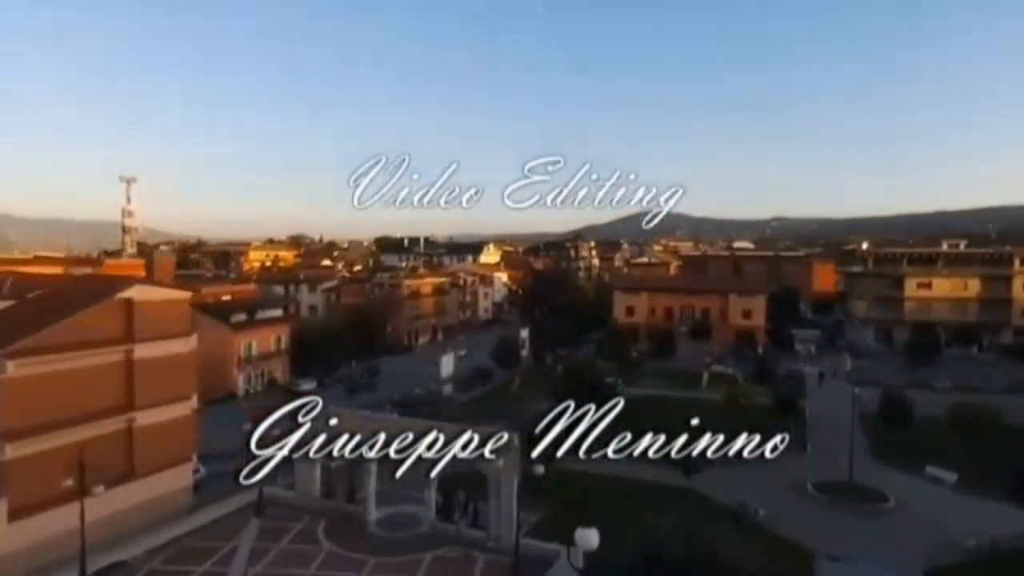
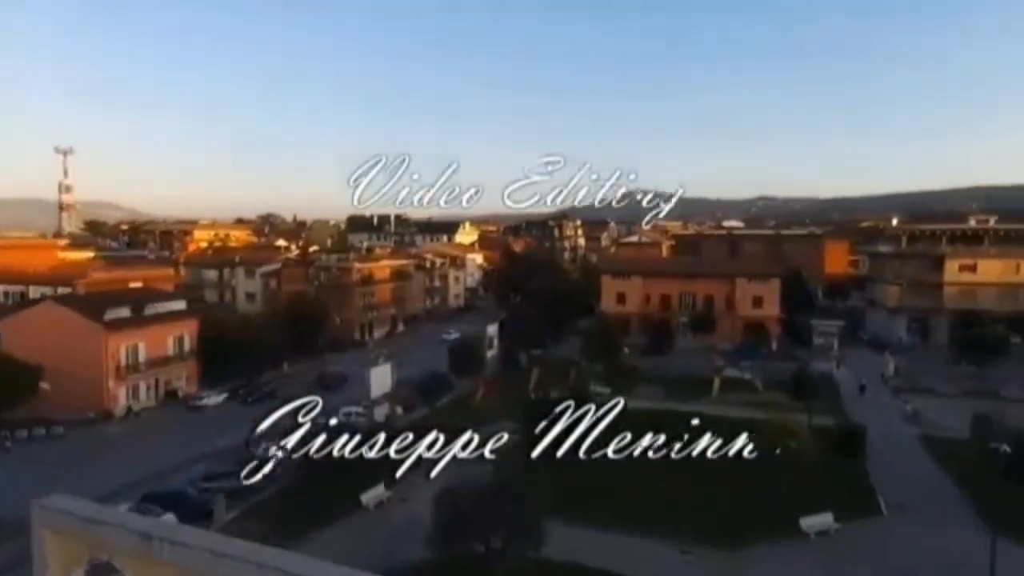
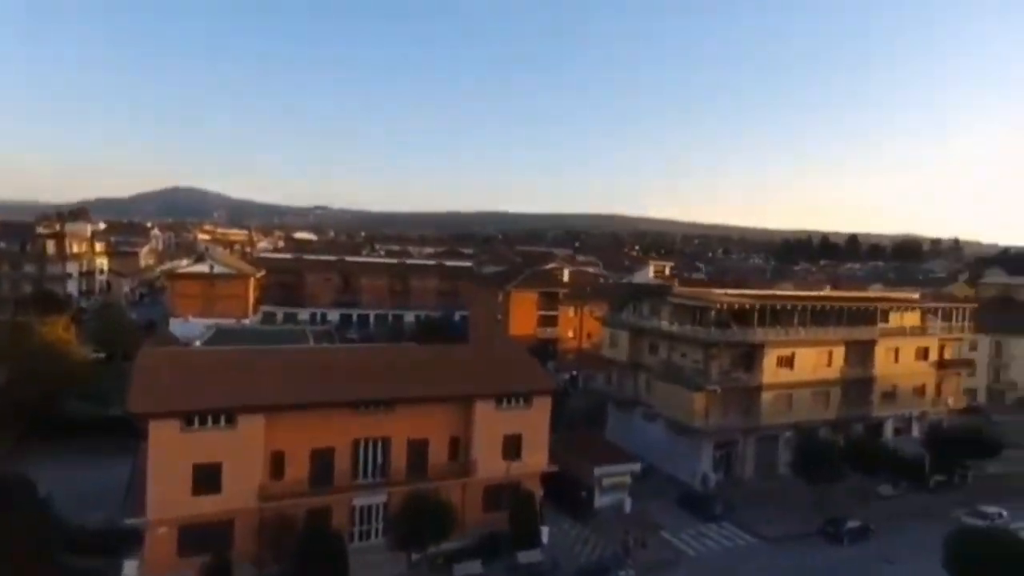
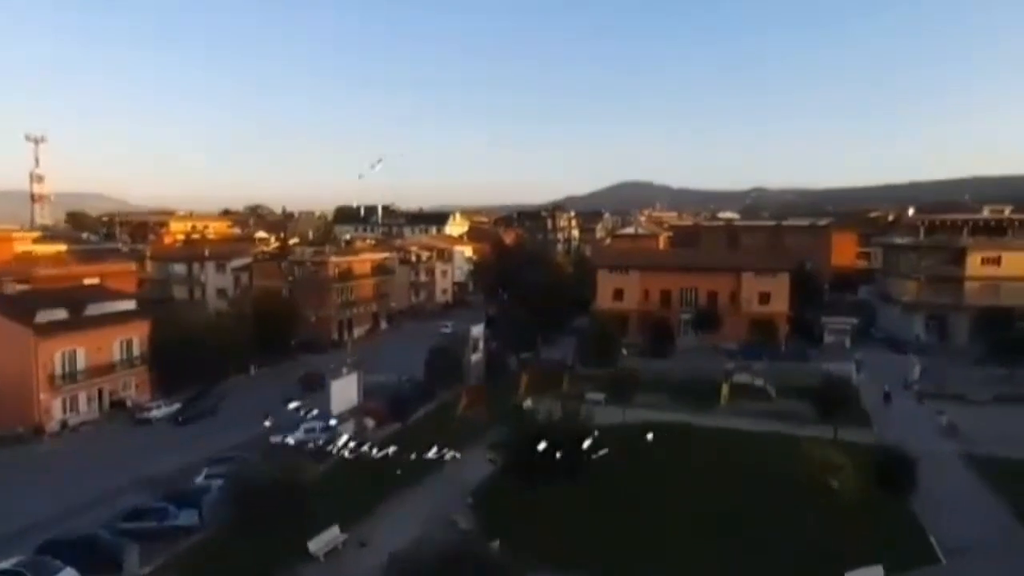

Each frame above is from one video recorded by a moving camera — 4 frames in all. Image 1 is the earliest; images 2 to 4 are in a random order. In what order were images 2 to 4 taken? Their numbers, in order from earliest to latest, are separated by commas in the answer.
2, 4, 3
